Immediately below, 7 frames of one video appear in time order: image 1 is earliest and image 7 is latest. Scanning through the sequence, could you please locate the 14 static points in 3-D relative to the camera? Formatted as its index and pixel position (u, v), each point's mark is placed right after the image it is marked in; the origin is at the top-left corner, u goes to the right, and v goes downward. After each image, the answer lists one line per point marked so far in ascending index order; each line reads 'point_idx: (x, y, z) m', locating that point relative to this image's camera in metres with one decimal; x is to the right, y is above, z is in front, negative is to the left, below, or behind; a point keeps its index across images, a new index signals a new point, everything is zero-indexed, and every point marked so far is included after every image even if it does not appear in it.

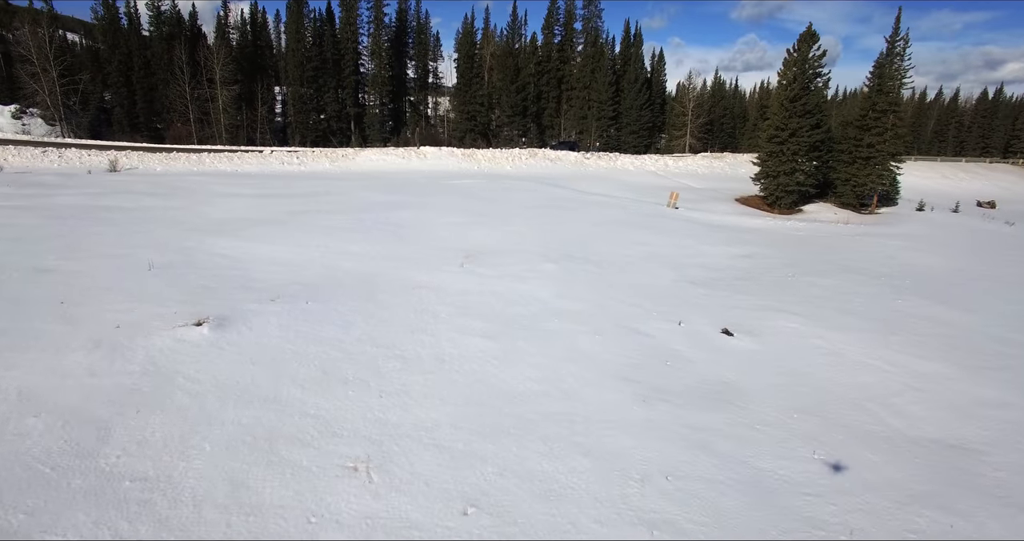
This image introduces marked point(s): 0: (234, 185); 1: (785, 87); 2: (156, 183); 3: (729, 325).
0: (-8.9, +2.7, +19.0) m
1: (+8.8, +5.9, +19.2) m
2: (-11.4, +2.8, +18.9) m
3: (+2.7, -0.7, +7.5) m
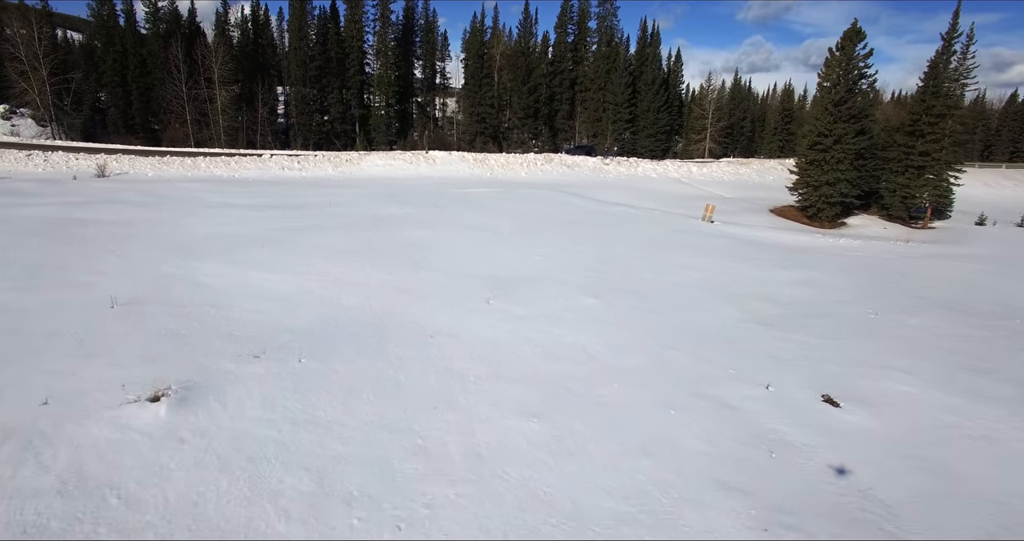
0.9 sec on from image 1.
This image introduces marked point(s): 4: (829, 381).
0: (-8.4, +2.3, +17.5) m
1: (+9.4, +5.4, +17.6) m
2: (-10.8, +2.4, +17.5) m
3: (+3.2, -1.2, +6.0) m
4: (+3.2, -1.1, +6.1) m
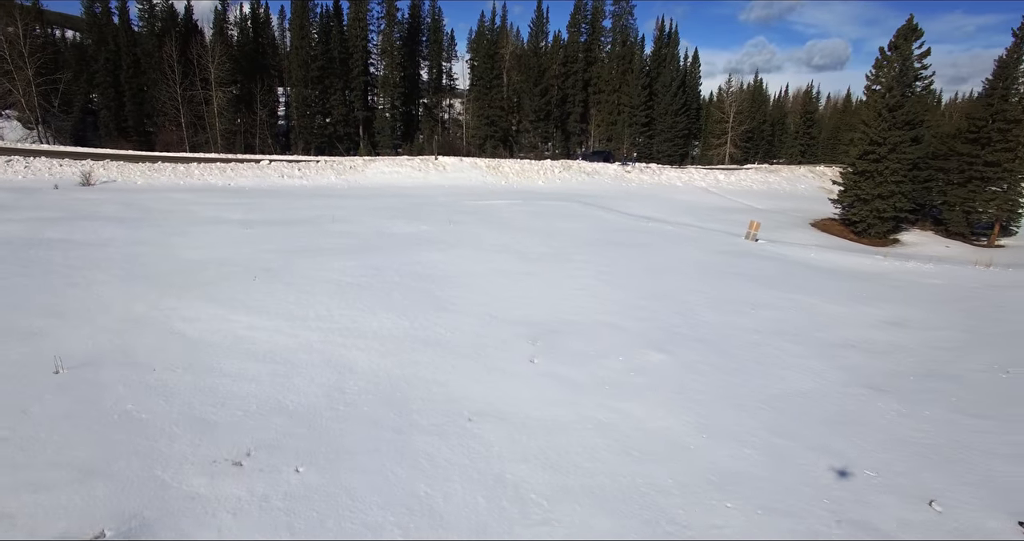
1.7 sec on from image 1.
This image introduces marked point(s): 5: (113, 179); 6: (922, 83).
0: (-7.8, +1.8, +15.9) m
1: (+10.0, +4.8, +16.0) m
2: (-10.3, +1.8, +15.9) m
3: (+3.7, -1.7, +4.4) m
4: (+3.8, -1.7, +4.5) m
5: (-13.3, +3.1, +19.7) m
6: (+10.9, +4.9, +15.7) m
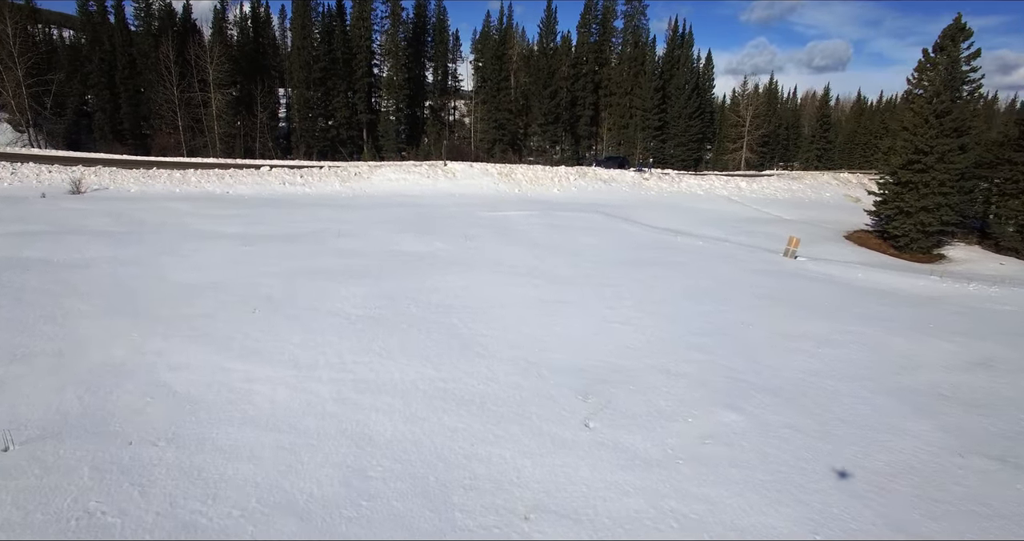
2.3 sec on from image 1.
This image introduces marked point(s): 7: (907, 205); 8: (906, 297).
0: (-7.3, +1.4, +14.8) m
1: (+10.4, +4.4, +15.0) m
2: (-9.8, +1.4, +14.9) m
3: (+4.2, -2.2, +3.3) m
4: (+4.2, -2.1, +3.4) m
5: (-12.8, +2.7, +18.7) m
6: (+11.3, +4.5, +14.6) m
7: (+10.0, +1.7, +15.1) m
8: (+7.1, -0.5, +10.7) m
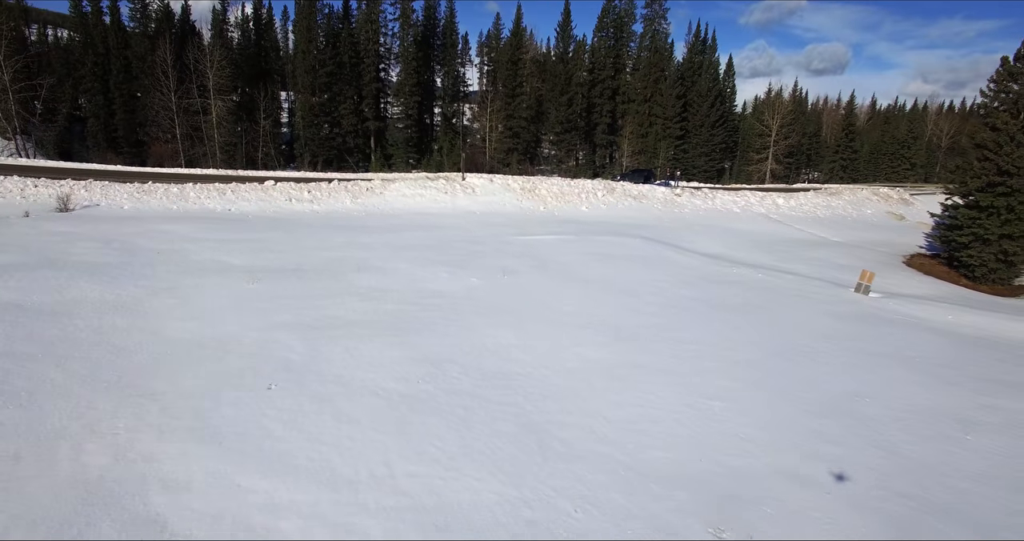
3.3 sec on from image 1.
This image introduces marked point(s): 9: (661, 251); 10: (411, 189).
0: (-6.5, +0.6, +13.3) m
1: (+11.2, +3.6, +13.5) m
2: (-9.0, +0.7, +13.3) m
3: (+5.1, -2.9, +1.8) m
4: (+5.1, -2.8, +1.9) m
5: (-12.0, +1.9, +17.1) m
6: (+12.2, +3.7, +13.2) m
7: (+10.8, +0.9, +13.6) m
8: (+7.9, -1.3, +9.2) m
9: (+3.6, +0.5, +14.4) m
10: (-3.3, +2.7, +19.4) m
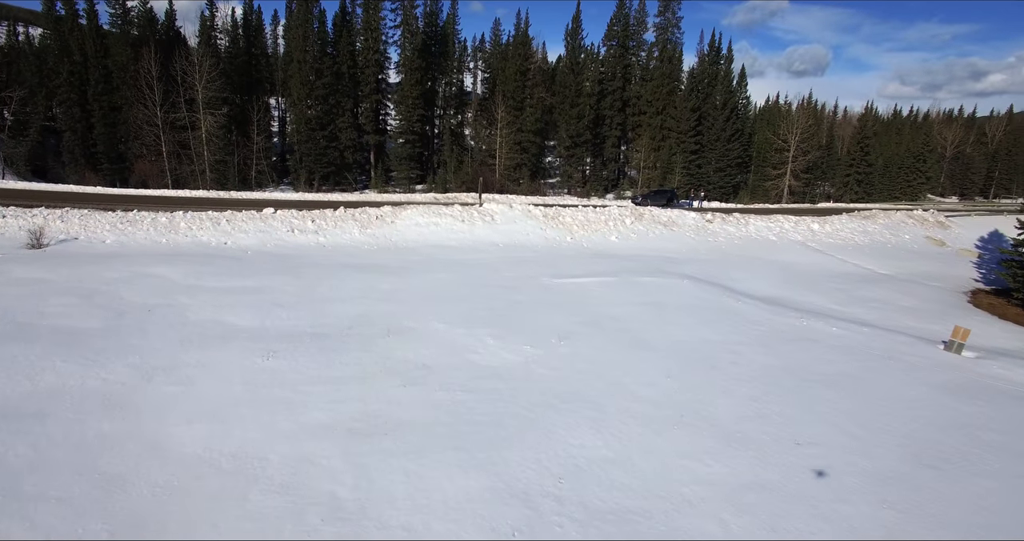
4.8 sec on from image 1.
0: (-5.6, -0.4, +11.6) m
1: (+12.1, +2.6, +12.3) m
2: (-8.1, -0.4, +11.5) m
3: (+6.2, -3.9, +0.4) m
4: (+6.3, -3.9, +0.5) m
5: (-11.3, +0.9, +15.2) m
6: (+13.0, +2.7, +11.9) m
7: (+11.7, -0.1, +12.4) m
8: (+8.9, -2.3, +7.9) m
9: (+4.5, -0.5, +12.9) m
10: (-2.6, +1.6, +17.8) m
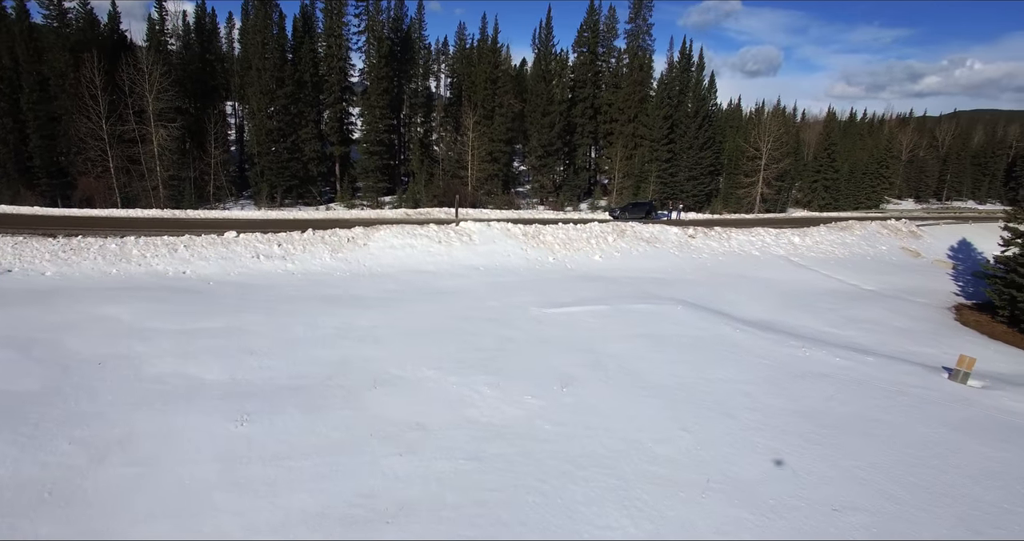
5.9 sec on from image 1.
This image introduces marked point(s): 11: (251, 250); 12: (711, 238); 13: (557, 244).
0: (-5.8, -1.2, +10.4) m
1: (+11.8, +2.2, +12.2) m
2: (-8.2, -1.1, +10.2) m
3: (+6.9, -4.5, +0.1) m
4: (+6.9, -4.4, +0.2) m
5: (-11.6, 0.0, +13.7) m
6: (+12.8, +2.3, +12.0) m
7: (+11.5, -0.5, +12.3) m
8: (+9.0, -2.8, +7.7) m
9: (+4.2, -1.1, +12.4) m
10: (-3.2, +0.9, +16.8) m
11: (-6.8, +0.6, +15.7) m
12: (+6.5, +1.1, +19.4) m
13: (+1.3, +0.8, +17.6) m
